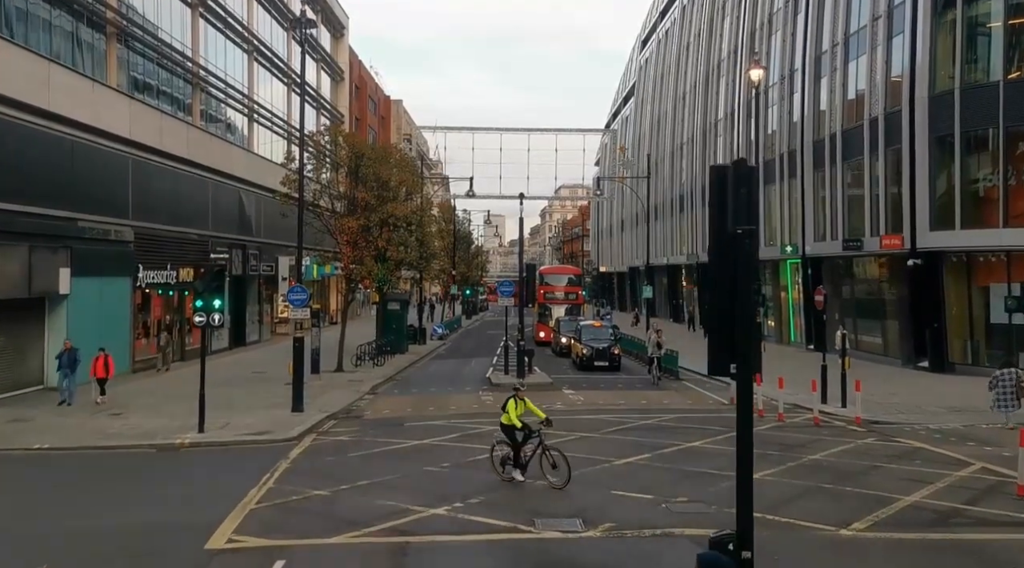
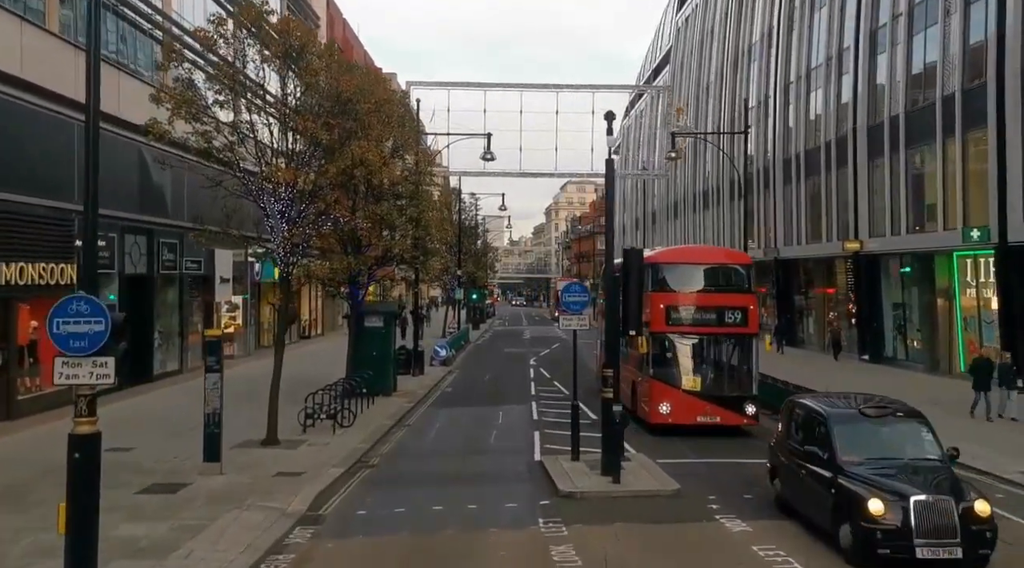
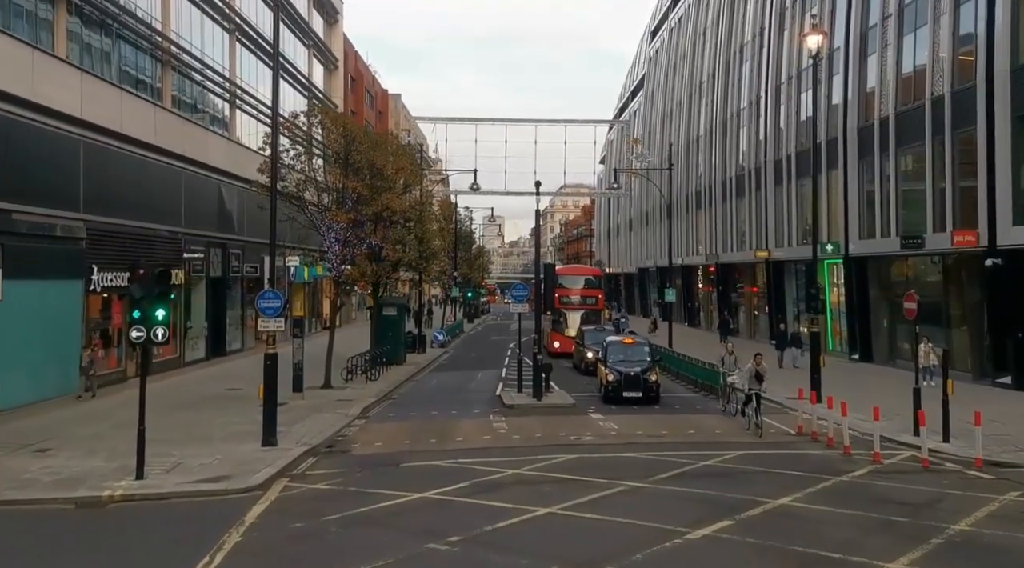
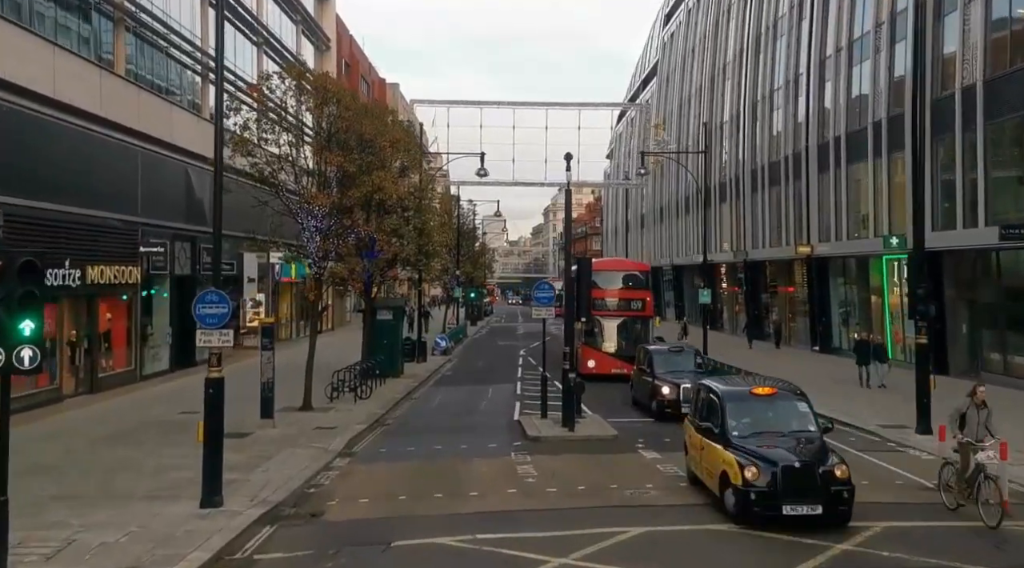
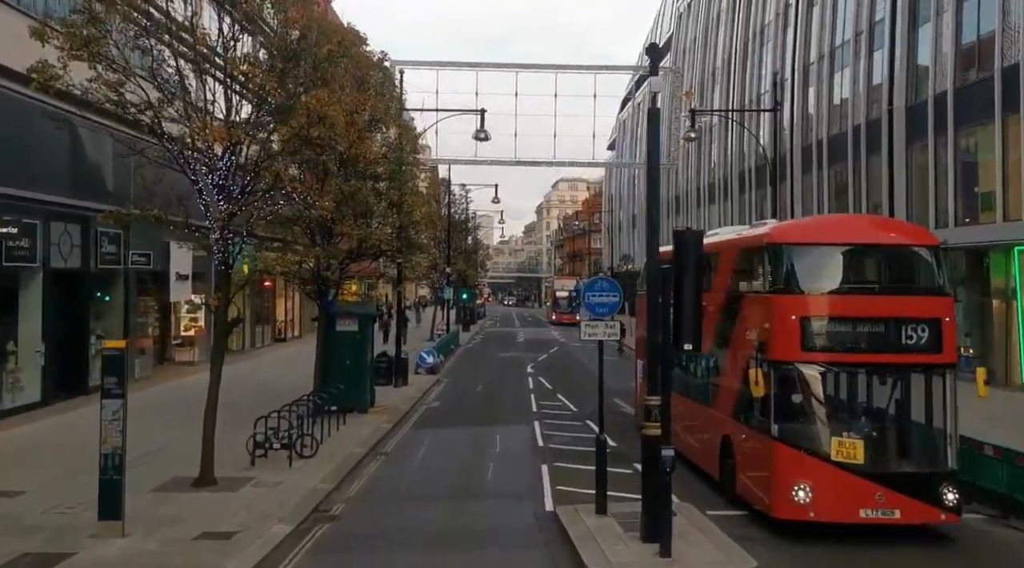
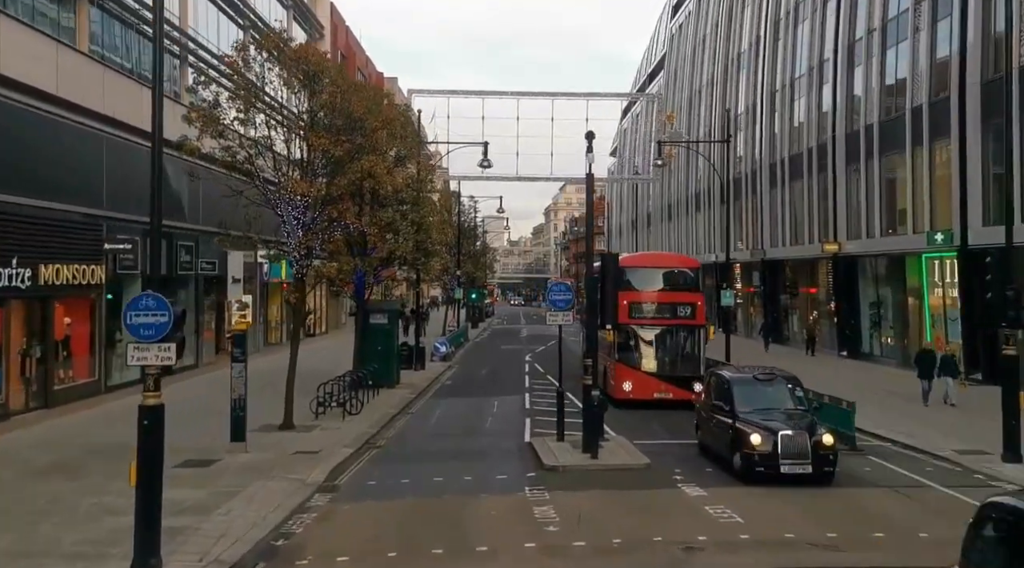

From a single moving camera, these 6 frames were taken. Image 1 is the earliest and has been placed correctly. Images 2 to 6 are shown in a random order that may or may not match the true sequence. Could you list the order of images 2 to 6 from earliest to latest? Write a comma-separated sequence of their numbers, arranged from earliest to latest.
3, 4, 6, 2, 5
